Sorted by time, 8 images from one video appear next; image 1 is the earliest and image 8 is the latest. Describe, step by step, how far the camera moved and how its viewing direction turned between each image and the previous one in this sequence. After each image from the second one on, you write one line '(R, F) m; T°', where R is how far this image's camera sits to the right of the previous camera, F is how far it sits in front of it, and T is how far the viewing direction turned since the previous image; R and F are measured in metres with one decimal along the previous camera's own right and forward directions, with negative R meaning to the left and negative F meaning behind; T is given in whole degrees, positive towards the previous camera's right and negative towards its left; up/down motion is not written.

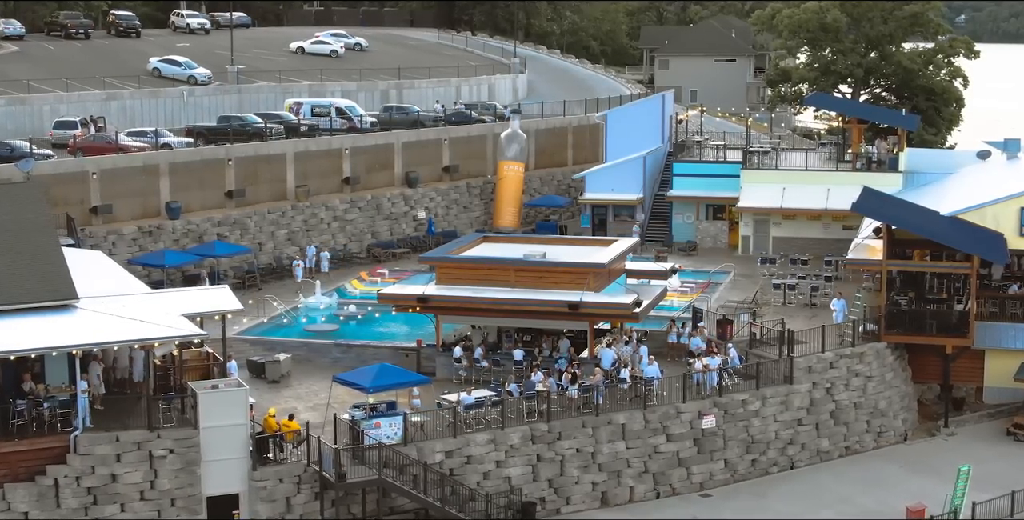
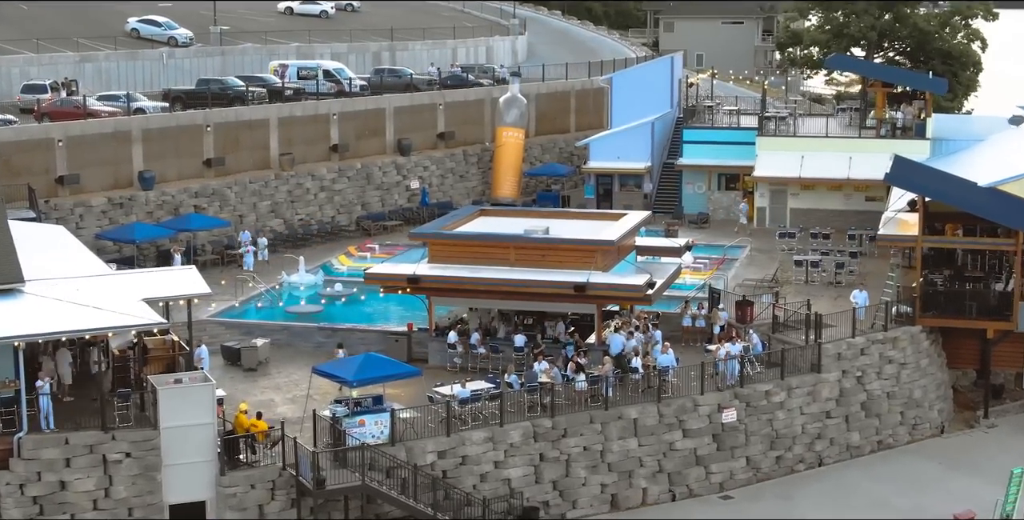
(0.0, +3.4) m; 0°
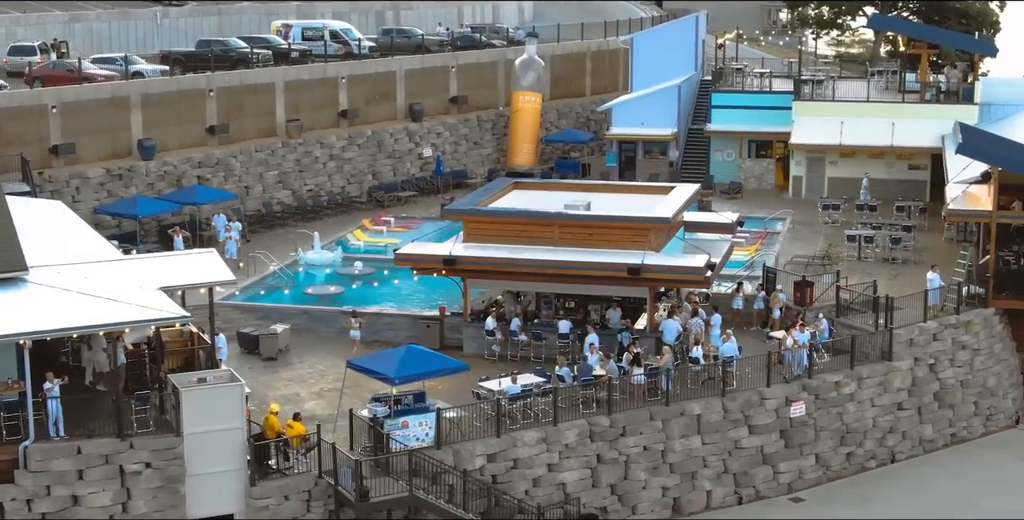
(-1.3, +2.8) m; +1°
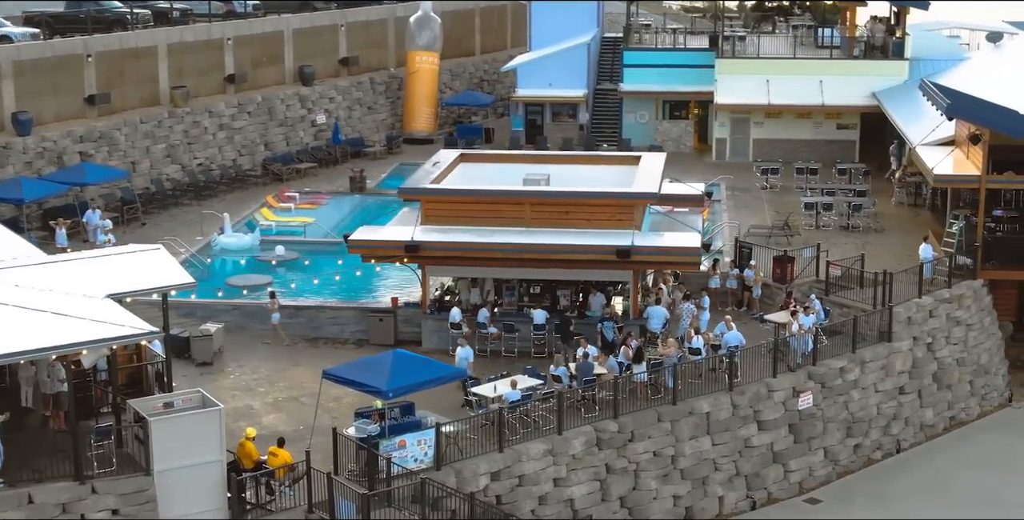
(-2.7, +3.4) m; +7°
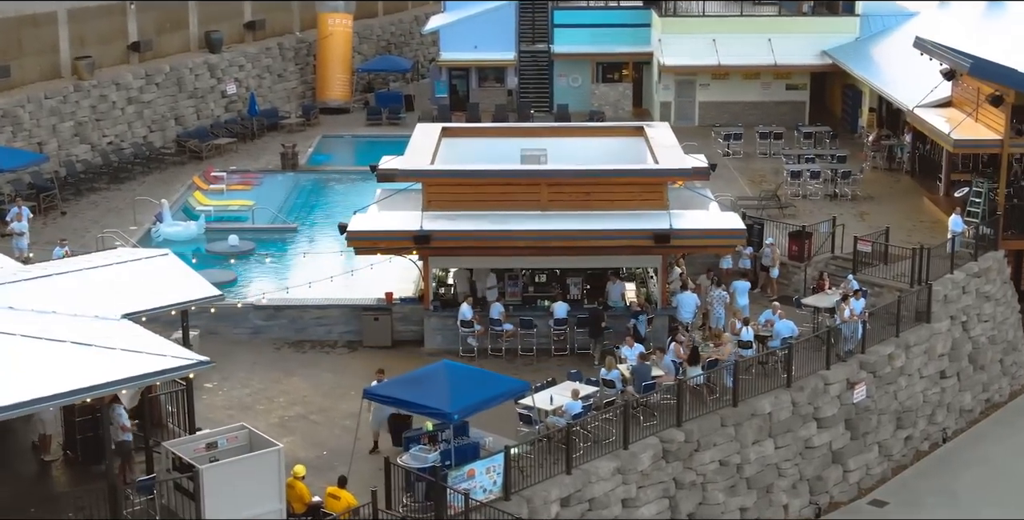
(-3.1, +3.1) m; +7°
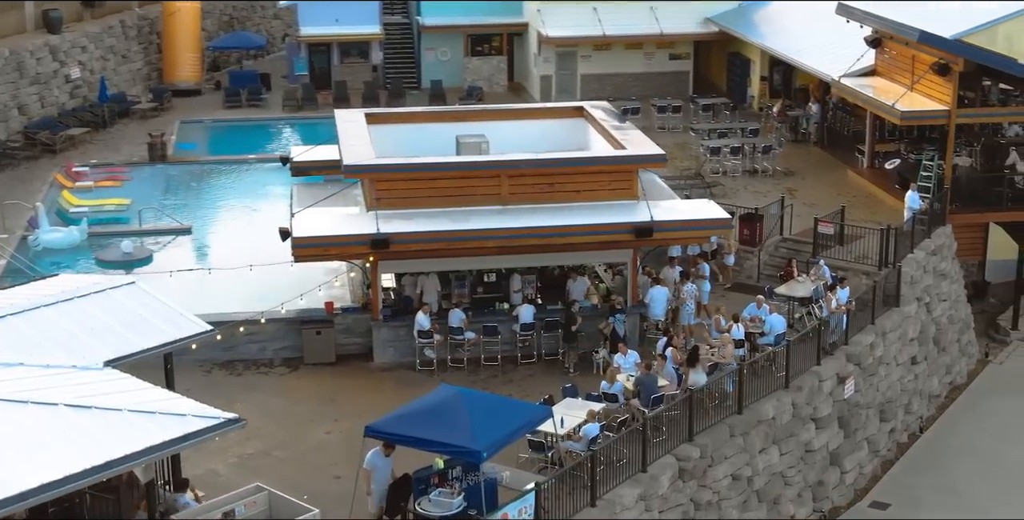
(-2.6, +2.5) m; +8°
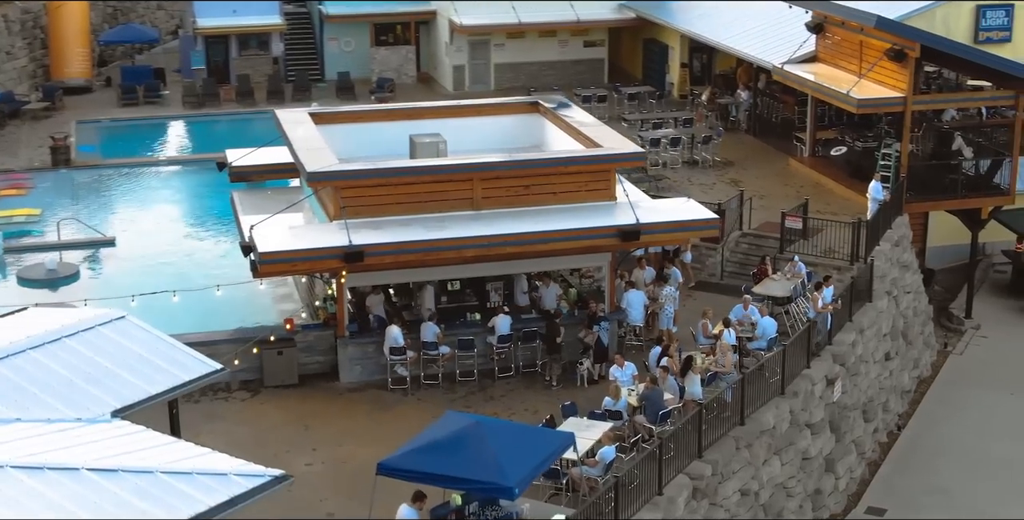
(-1.7, +1.4) m; +6°
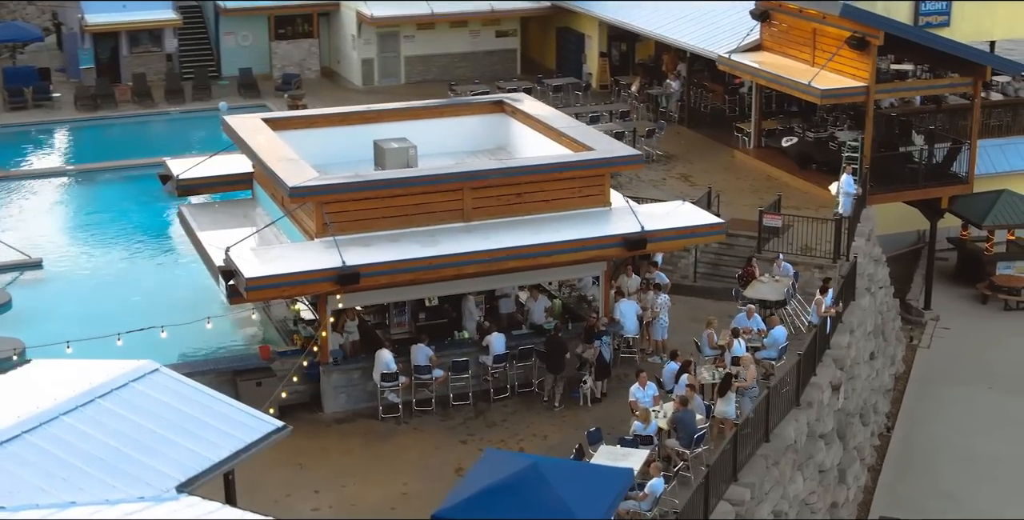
(-2.0, +1.5) m; +6°
